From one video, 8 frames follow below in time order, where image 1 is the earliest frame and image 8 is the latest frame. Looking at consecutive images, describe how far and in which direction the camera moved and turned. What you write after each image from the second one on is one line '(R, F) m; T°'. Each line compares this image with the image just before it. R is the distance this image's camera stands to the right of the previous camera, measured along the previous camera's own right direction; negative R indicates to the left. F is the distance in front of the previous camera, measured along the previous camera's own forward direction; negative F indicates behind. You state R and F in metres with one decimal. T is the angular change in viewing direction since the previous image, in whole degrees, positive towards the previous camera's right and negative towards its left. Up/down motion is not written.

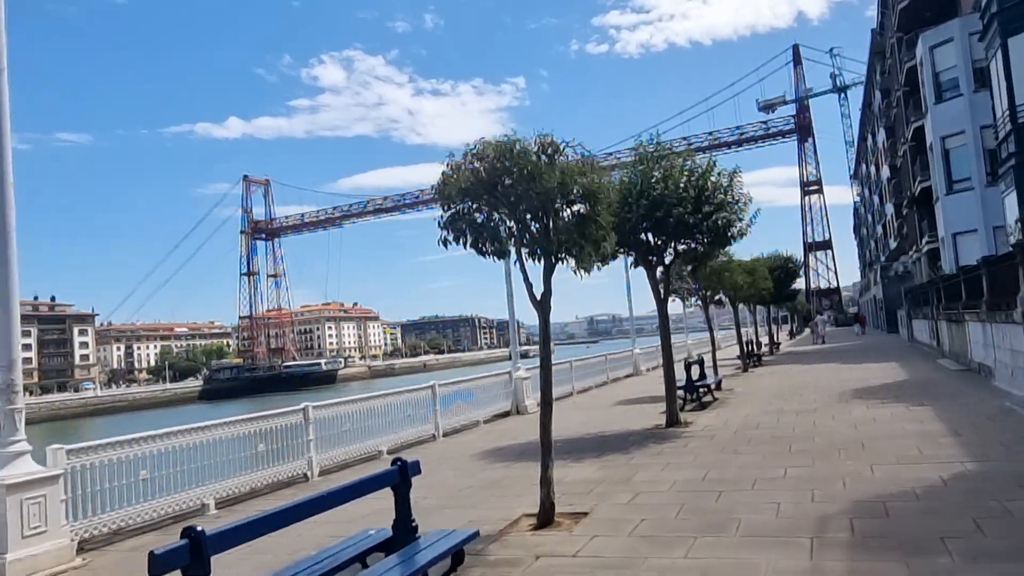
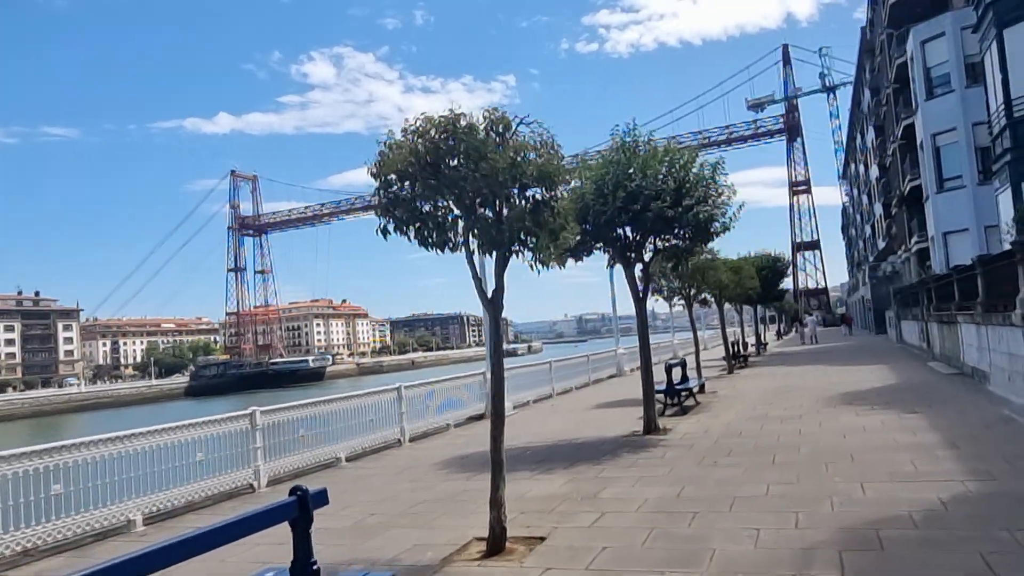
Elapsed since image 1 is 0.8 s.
(+0.3, +0.8) m; +1°
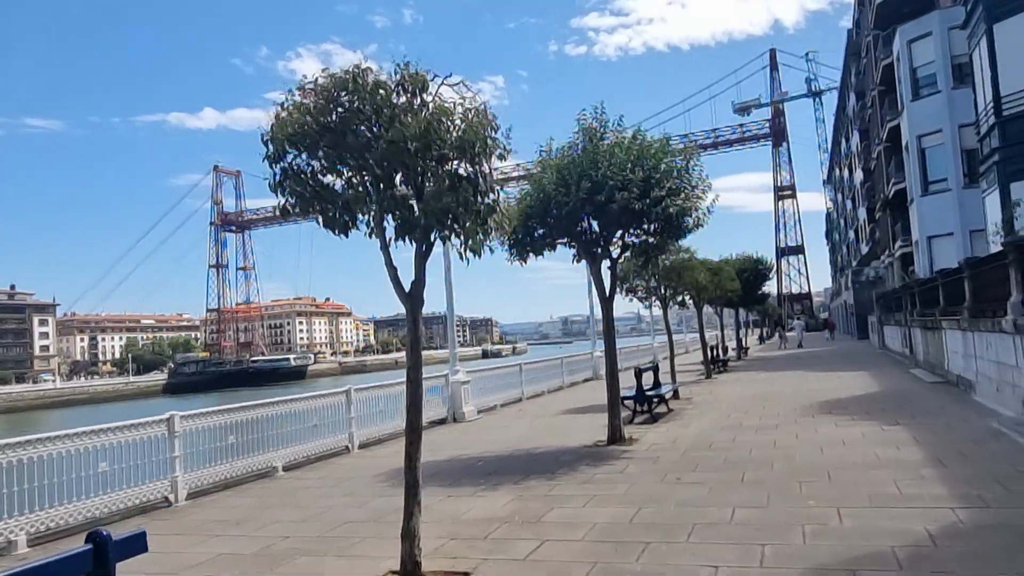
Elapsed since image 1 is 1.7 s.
(+0.5, +0.9) m; +1°
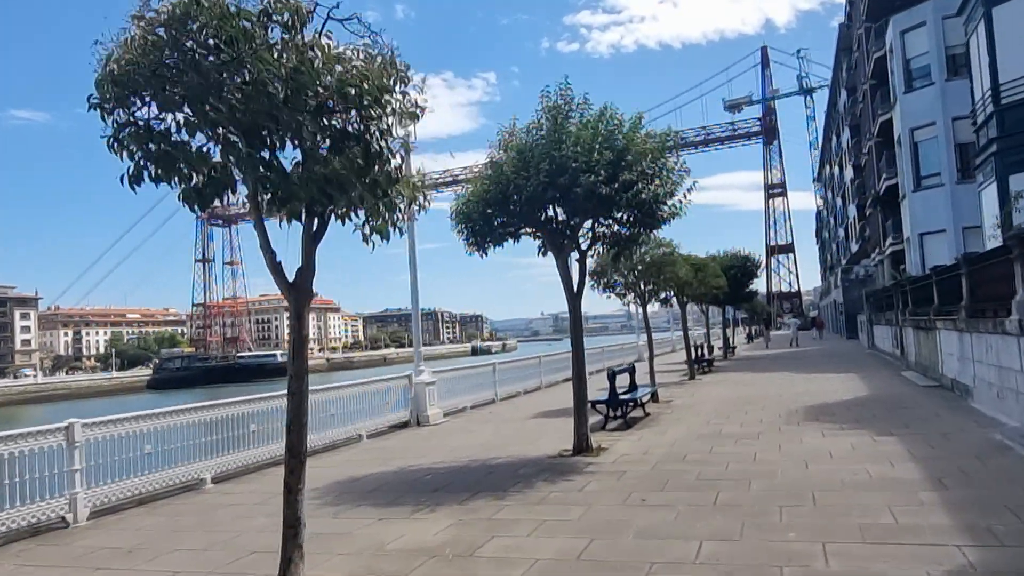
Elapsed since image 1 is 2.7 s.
(+0.5, +1.1) m; +1°
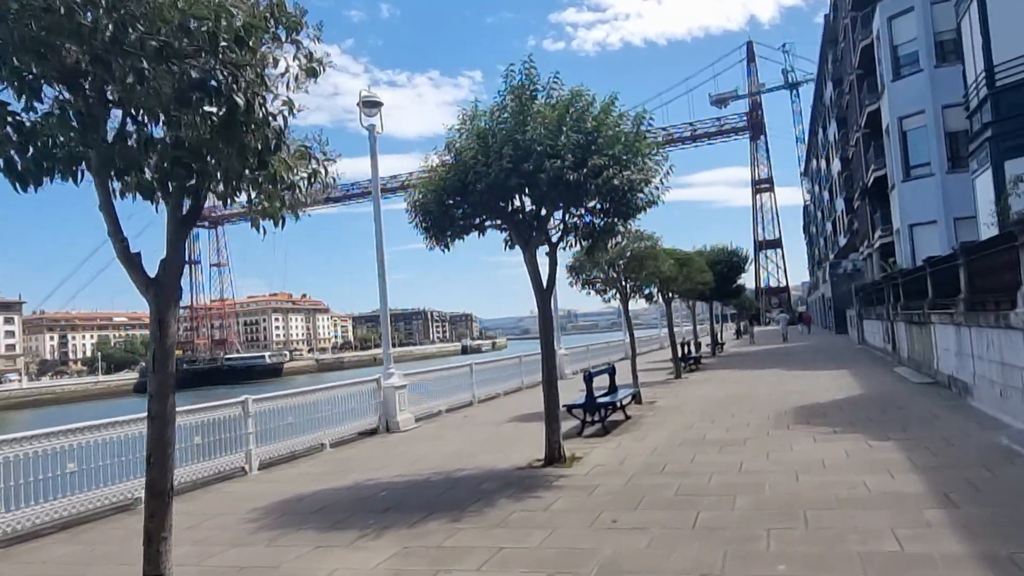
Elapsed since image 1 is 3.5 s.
(+0.3, +0.9) m; +1°
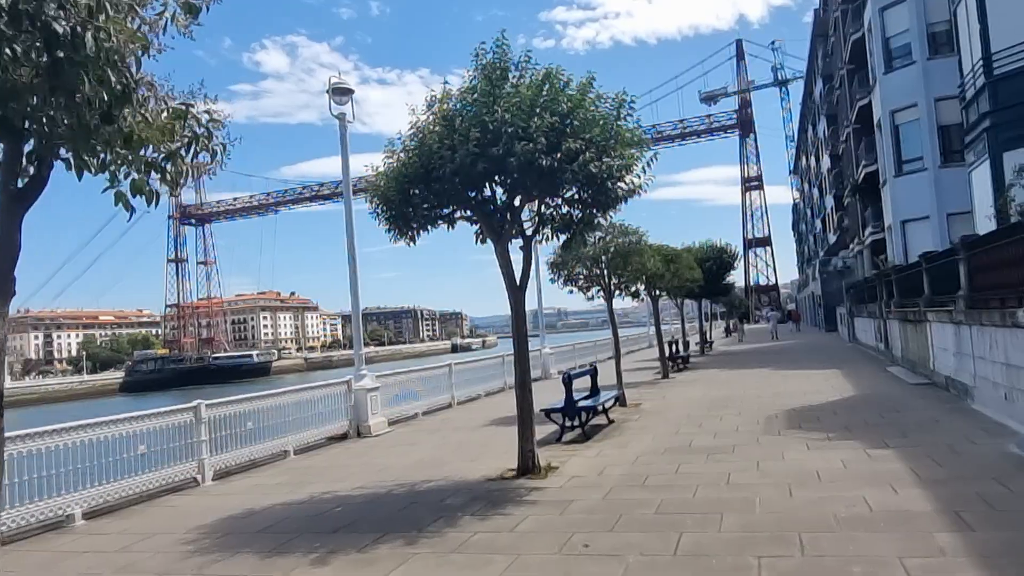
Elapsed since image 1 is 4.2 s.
(+0.2, +0.7) m; +1°
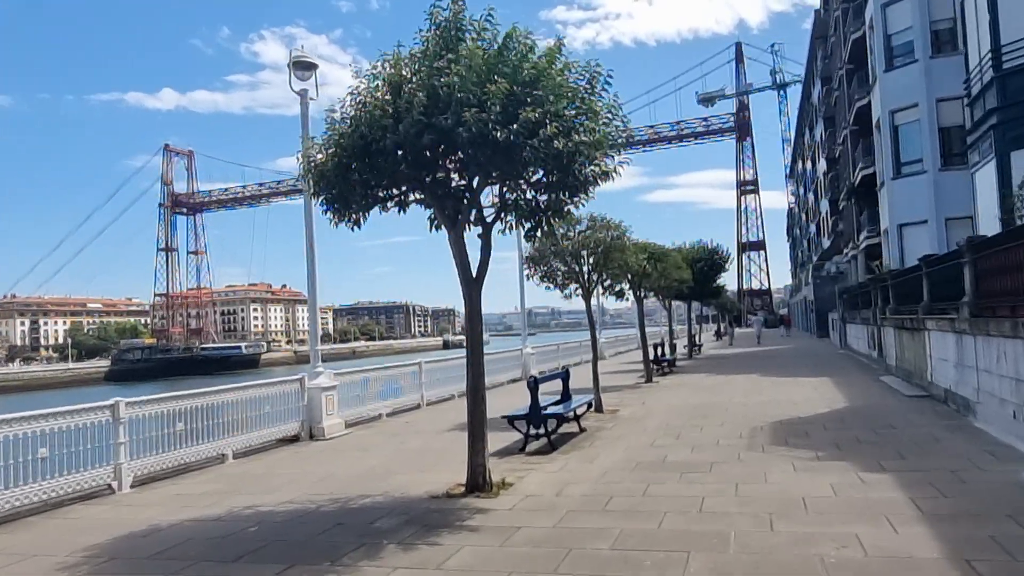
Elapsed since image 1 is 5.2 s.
(+0.4, +1.0) m; 0°
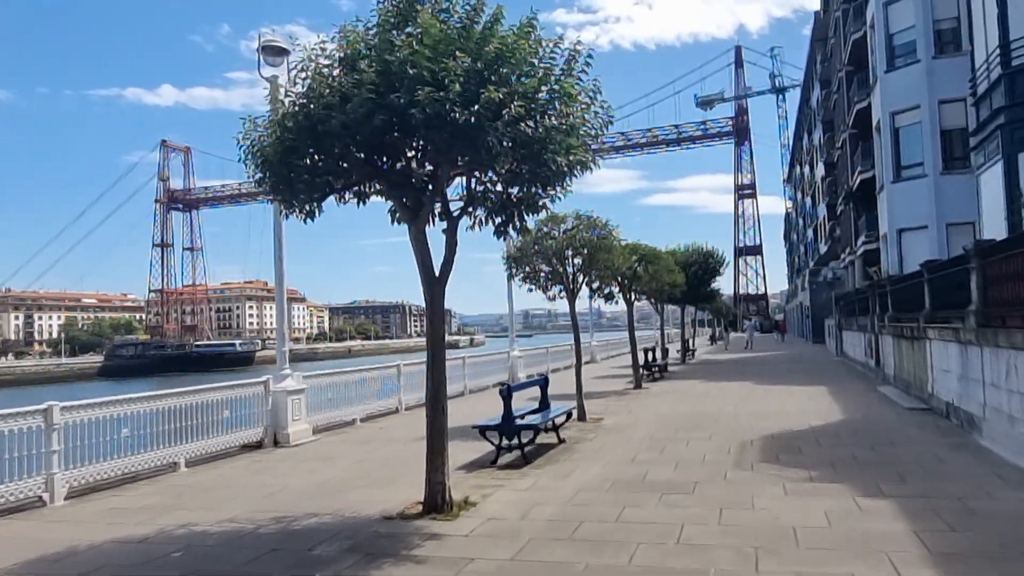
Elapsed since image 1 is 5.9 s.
(+0.3, +0.7) m; 0°
